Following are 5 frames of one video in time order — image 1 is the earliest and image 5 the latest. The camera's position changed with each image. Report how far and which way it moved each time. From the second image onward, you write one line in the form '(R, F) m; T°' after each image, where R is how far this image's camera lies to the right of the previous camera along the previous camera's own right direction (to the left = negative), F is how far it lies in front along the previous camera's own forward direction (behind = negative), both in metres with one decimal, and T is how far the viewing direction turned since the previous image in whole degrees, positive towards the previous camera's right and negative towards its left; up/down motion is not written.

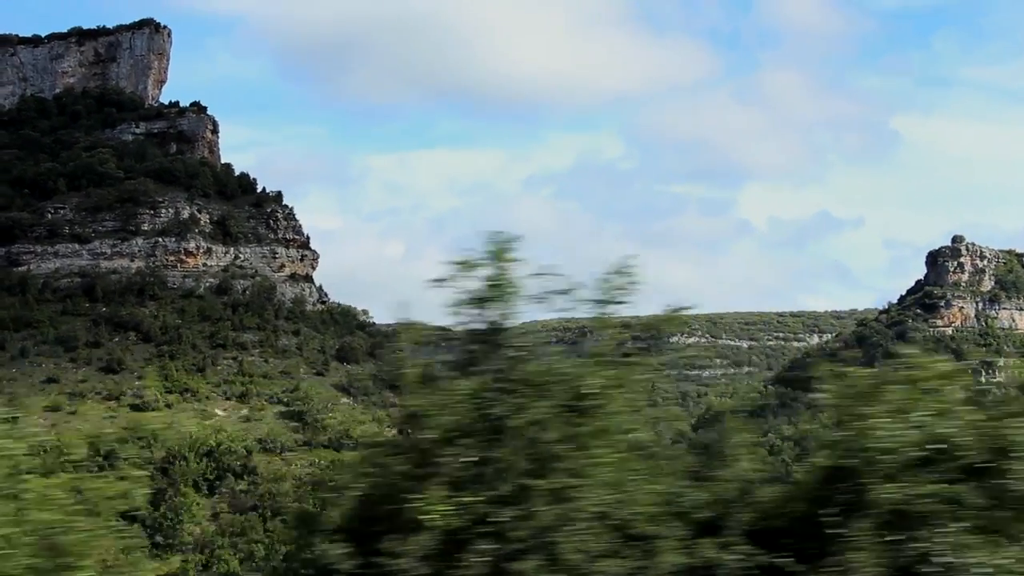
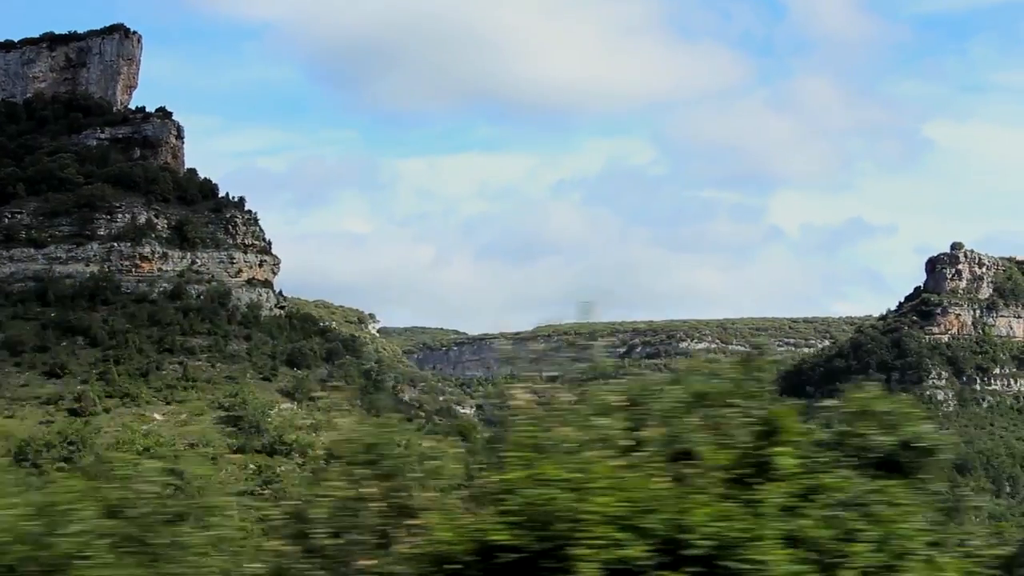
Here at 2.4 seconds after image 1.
(+1.6, -0.1) m; 0°
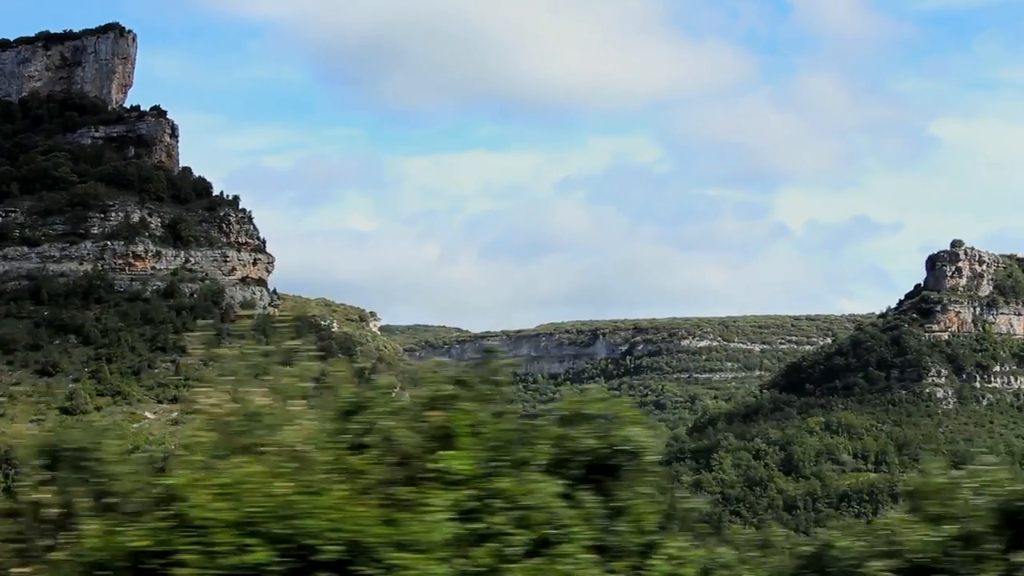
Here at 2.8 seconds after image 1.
(+0.3, 0.0) m; 0°
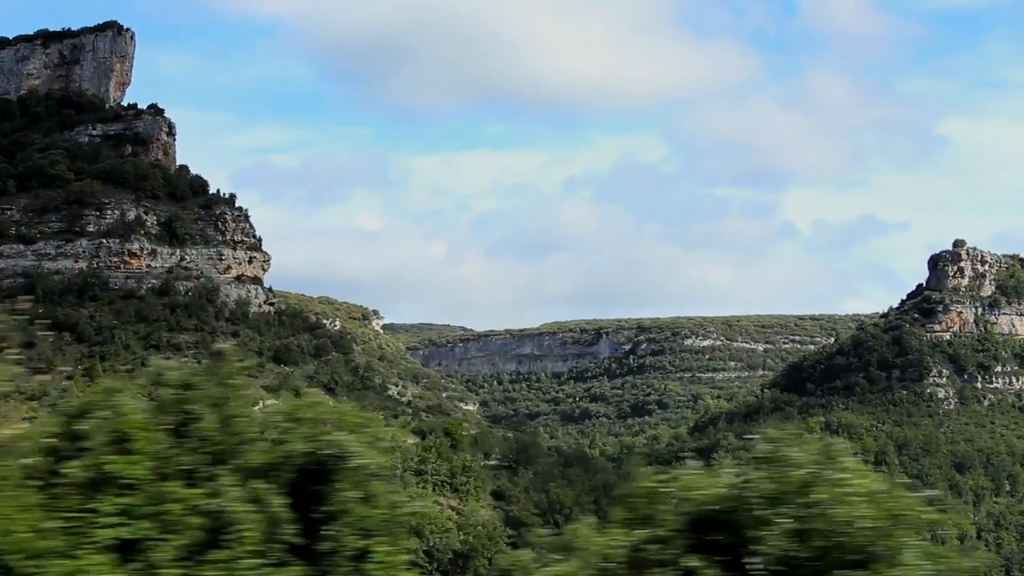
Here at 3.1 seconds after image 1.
(+0.3, 0.0) m; 0°
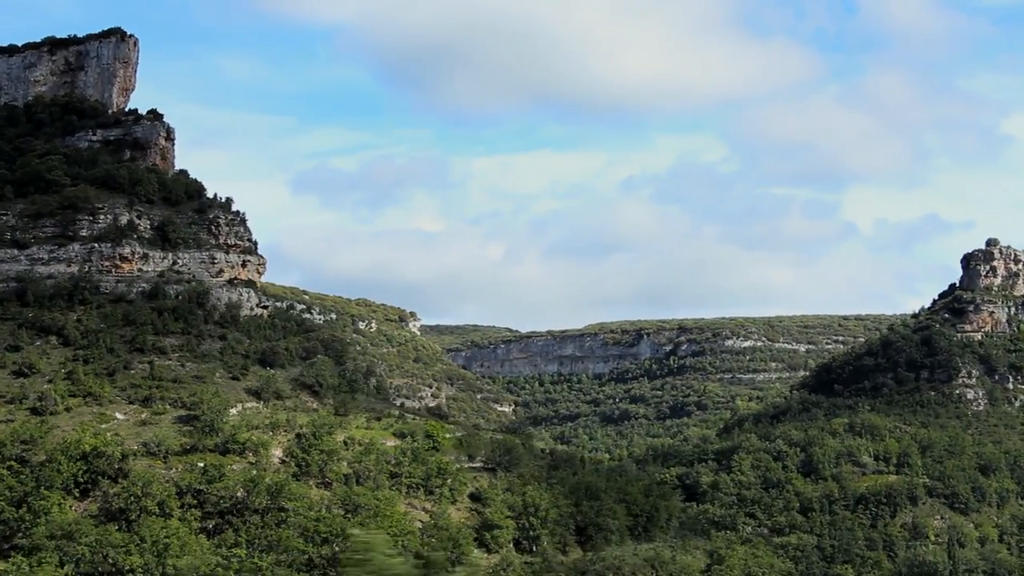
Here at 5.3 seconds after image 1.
(+1.4, +0.1) m; -2°
